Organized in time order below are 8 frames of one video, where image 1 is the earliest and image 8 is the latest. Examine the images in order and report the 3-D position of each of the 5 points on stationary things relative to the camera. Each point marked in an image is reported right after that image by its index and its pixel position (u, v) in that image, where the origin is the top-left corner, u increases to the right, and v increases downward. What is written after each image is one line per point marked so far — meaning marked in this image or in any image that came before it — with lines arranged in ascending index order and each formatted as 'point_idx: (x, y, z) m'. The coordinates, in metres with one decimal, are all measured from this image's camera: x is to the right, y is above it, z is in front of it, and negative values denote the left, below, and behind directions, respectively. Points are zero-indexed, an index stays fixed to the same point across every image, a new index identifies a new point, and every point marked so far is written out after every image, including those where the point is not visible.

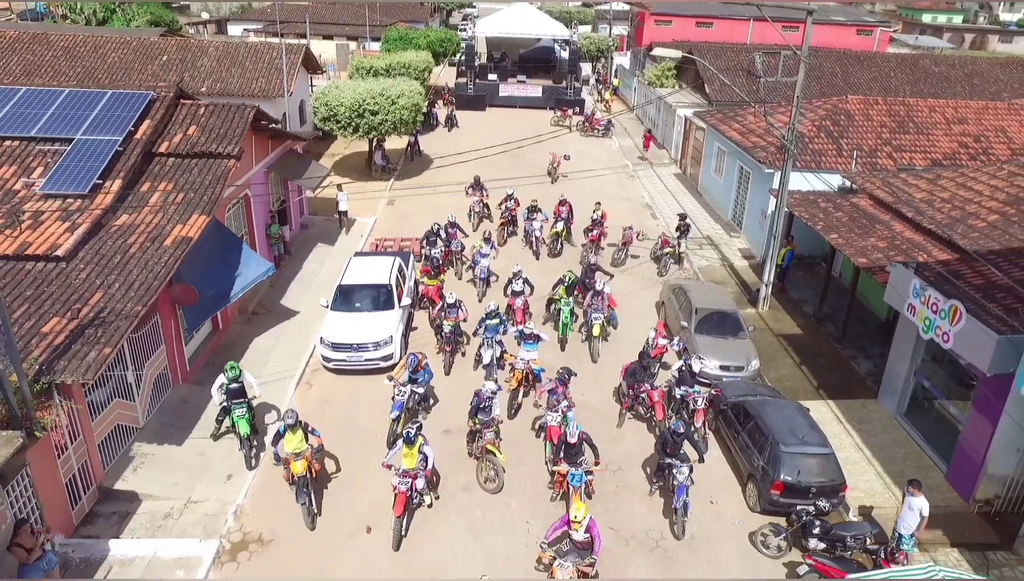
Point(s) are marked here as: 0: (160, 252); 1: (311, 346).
0: (-6.4, +0.7, +12.7) m
1: (-4.5, -1.3, +15.8) m
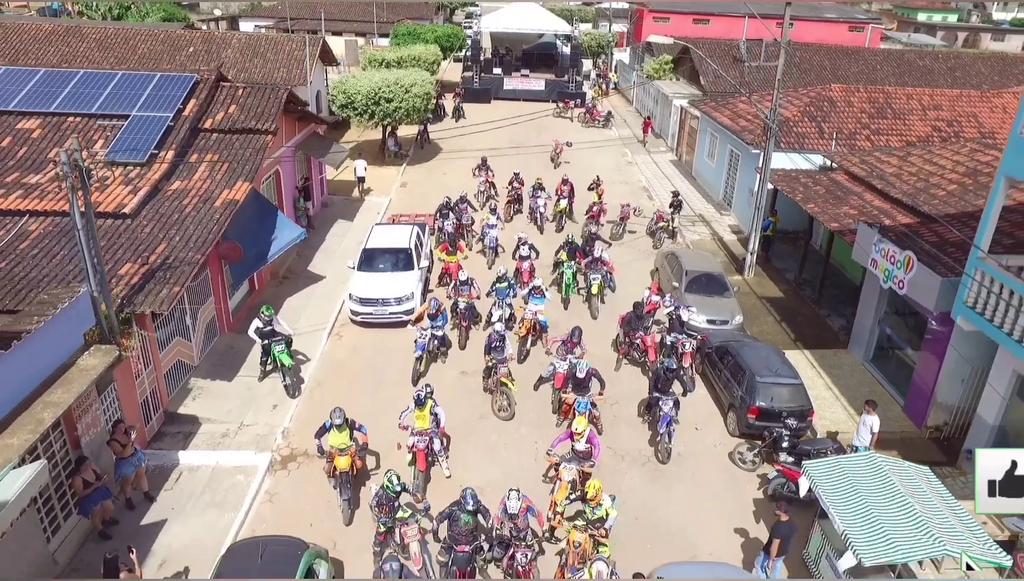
0: (-6.2, +1.6, +14.4) m
1: (-4.3, -0.3, +17.5) m
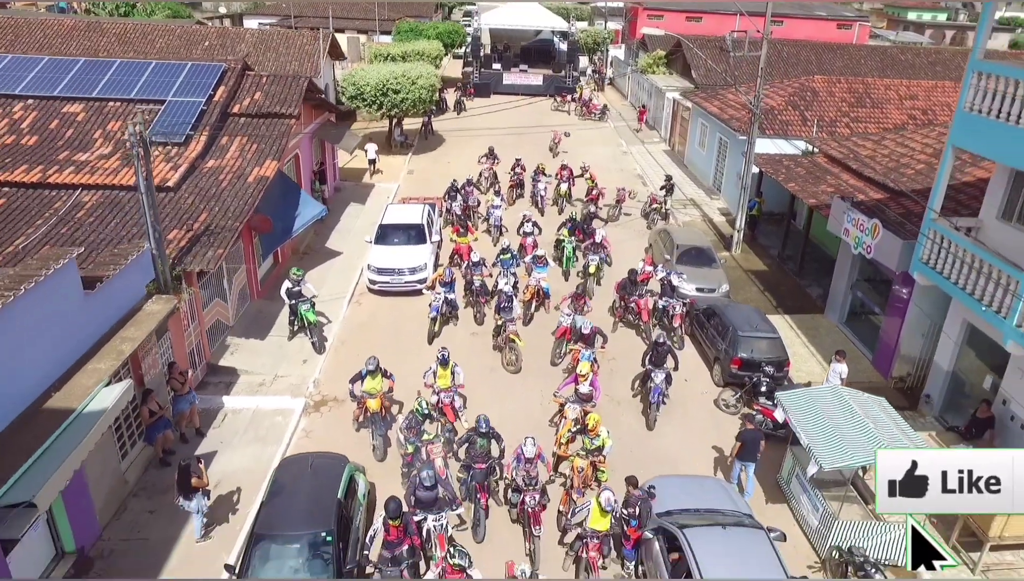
0: (-6.1, +2.4, +15.9) m
1: (-4.2, +0.4, +18.9) m
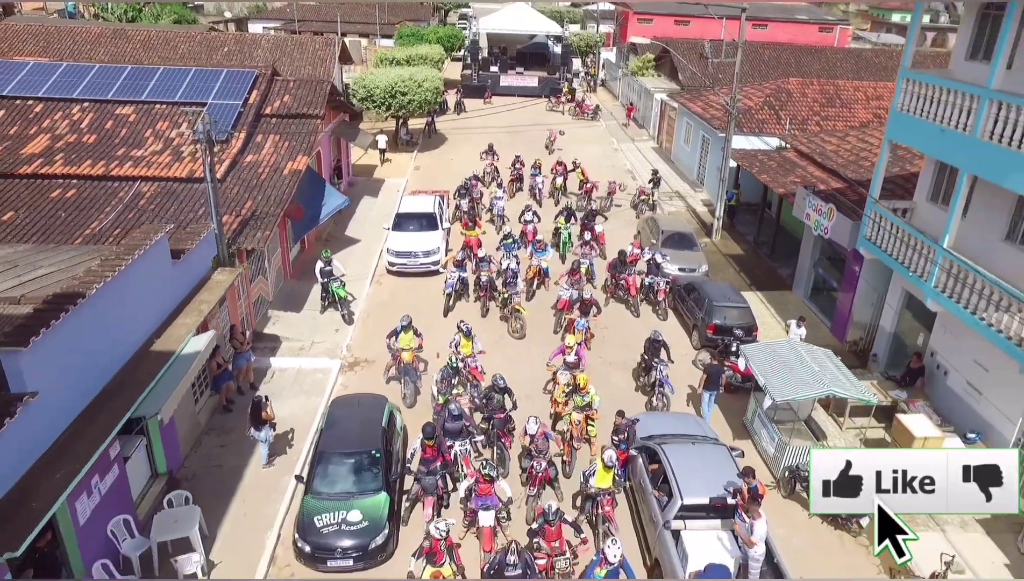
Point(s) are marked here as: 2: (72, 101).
0: (-6.0, +2.9, +18.1) m
1: (-4.1, +0.9, +21.1) m
2: (-12.2, +5.3, +19.5) m
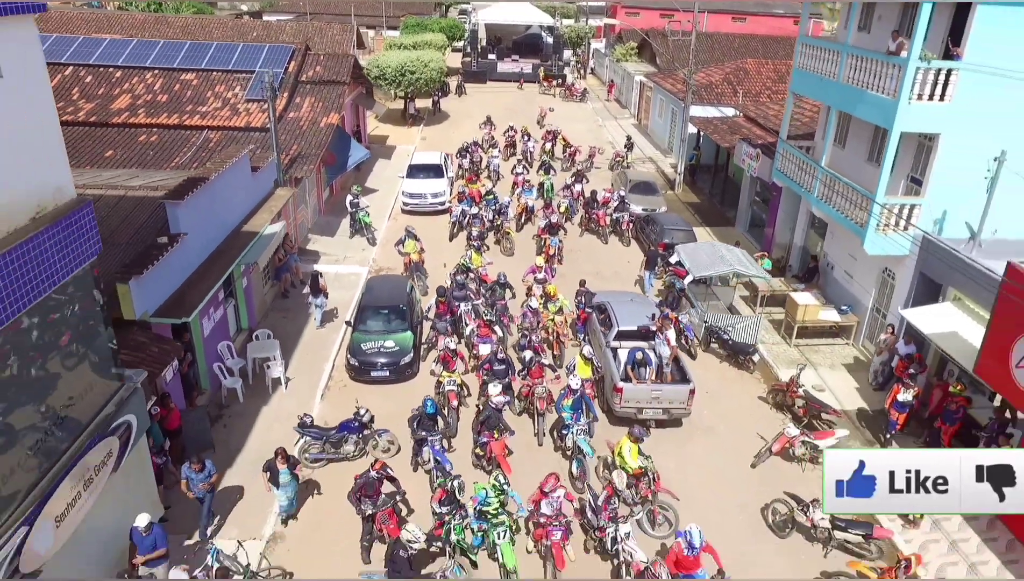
0: (-6.2, +5.1, +22.4) m
1: (-4.4, +3.2, +25.5) m
2: (-12.5, +7.6, +23.8) m
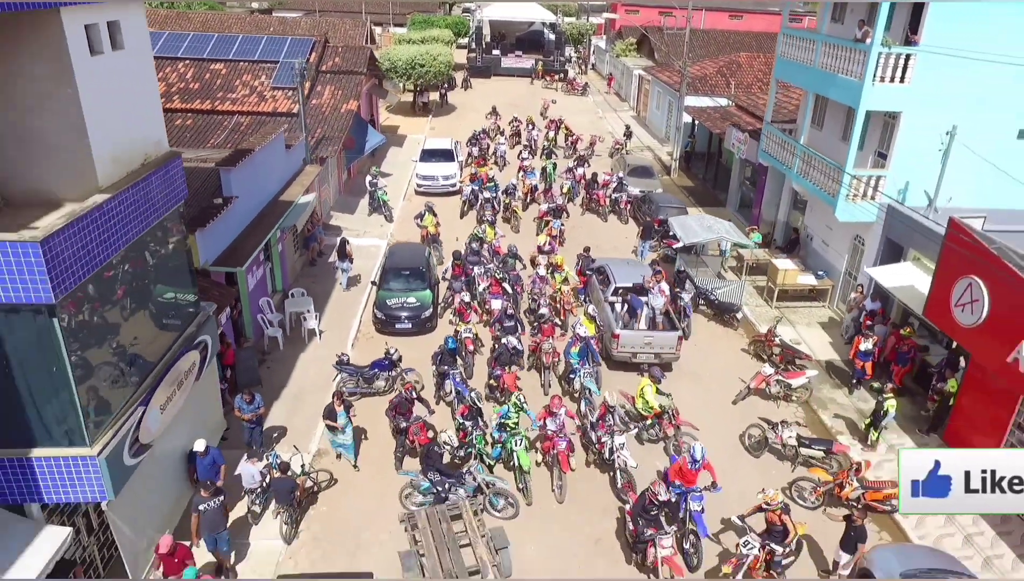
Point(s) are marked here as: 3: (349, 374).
0: (-6.0, +6.1, +24.2) m
1: (-4.1, +4.1, +27.3) m
2: (-12.3, +8.5, +25.6) m
3: (-3.3, -1.7, +14.0) m
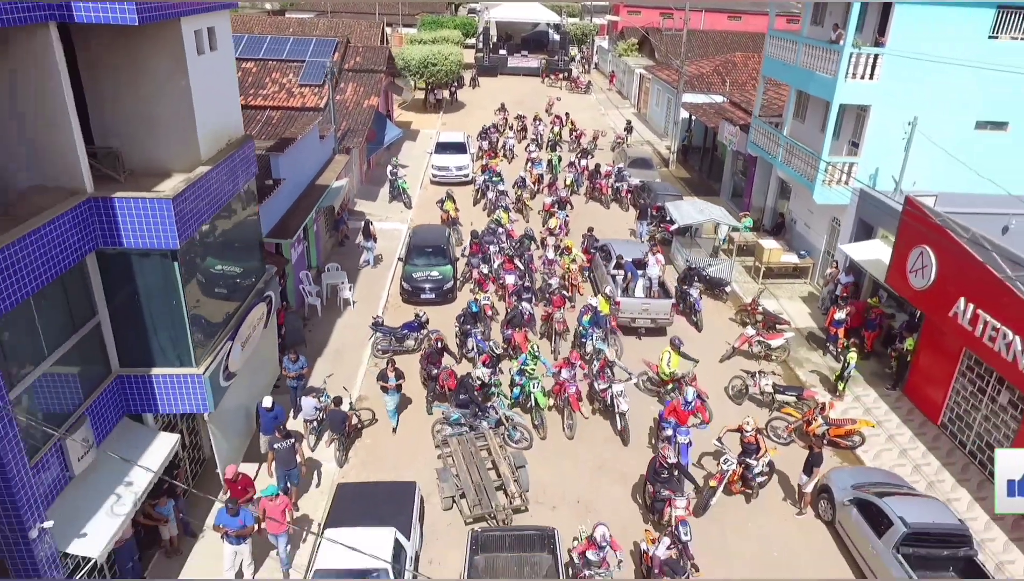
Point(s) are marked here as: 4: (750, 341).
0: (-5.6, +6.7, +26.2) m
1: (-3.8, +4.8, +29.3) m
2: (-11.9, +9.2, +27.6) m
3: (-3.0, -1.0, +16.0) m
4: (+5.6, -1.2, +16.4) m
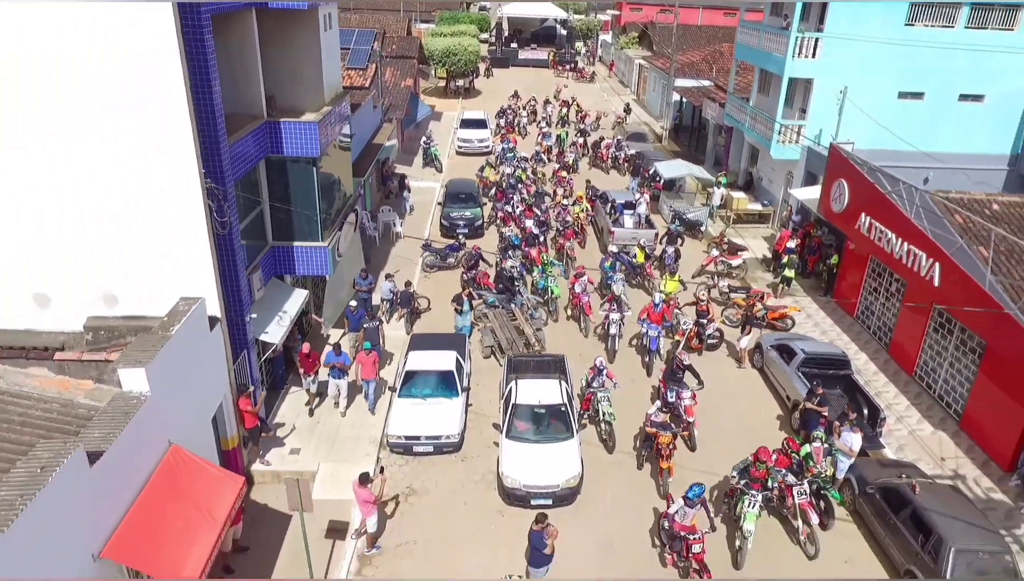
0: (-5.0, +8.9, +30.9) m
1: (-3.1, +6.9, +34.0) m
2: (-11.2, +11.3, +32.4) m
3: (-2.4, +1.1, +20.8) m
4: (+6.1, +0.9, +21.1) m
